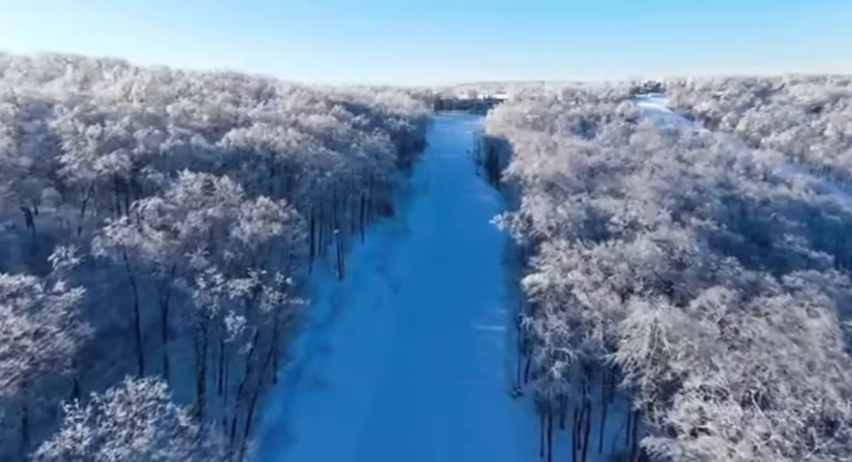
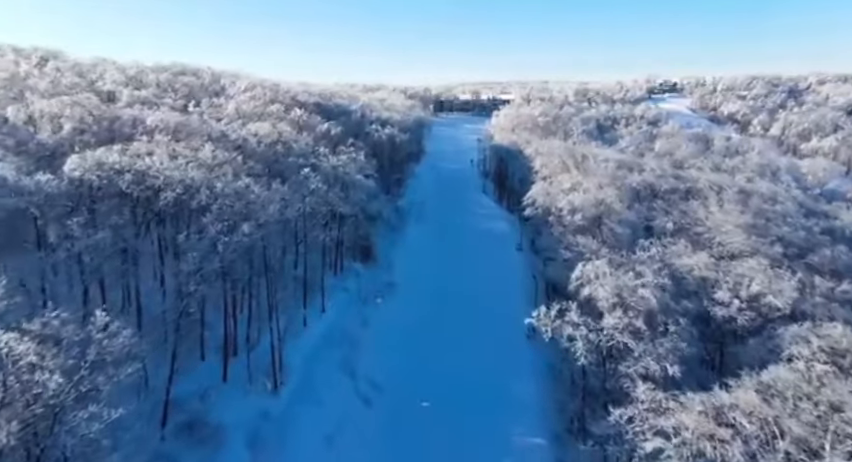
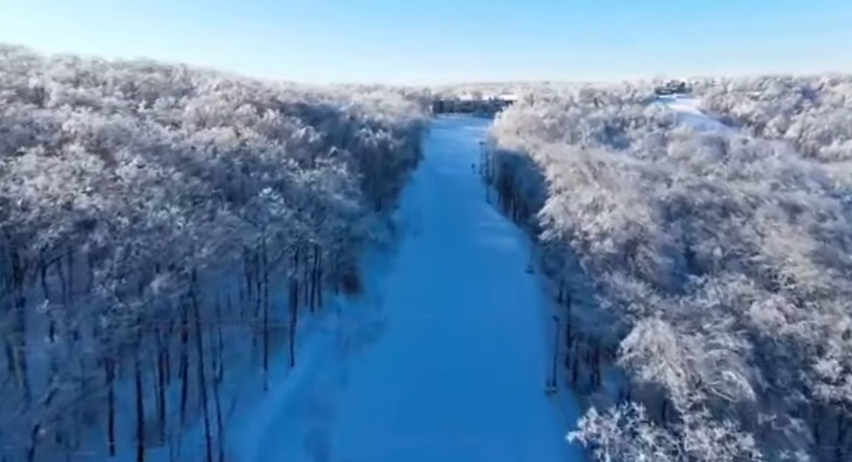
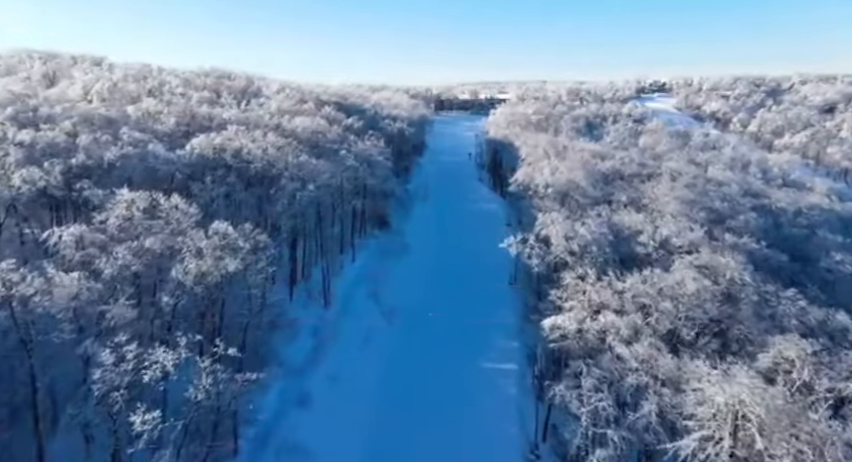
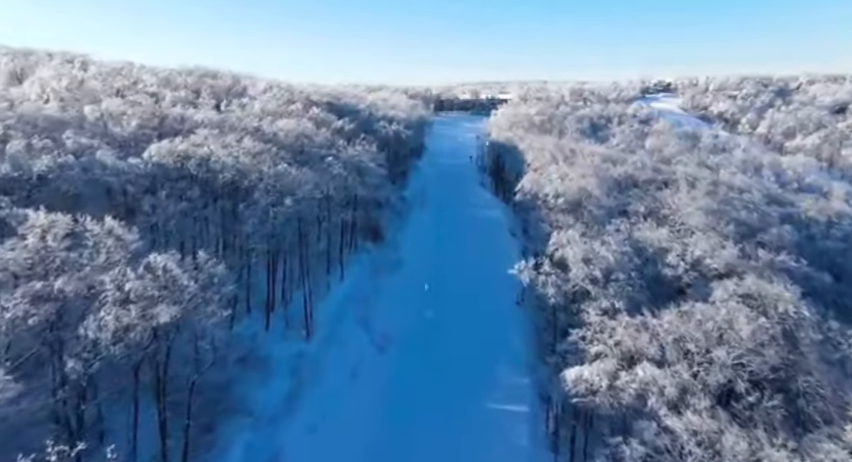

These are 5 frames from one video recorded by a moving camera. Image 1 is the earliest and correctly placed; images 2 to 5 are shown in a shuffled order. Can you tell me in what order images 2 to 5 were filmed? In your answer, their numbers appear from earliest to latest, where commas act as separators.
4, 5, 2, 3
